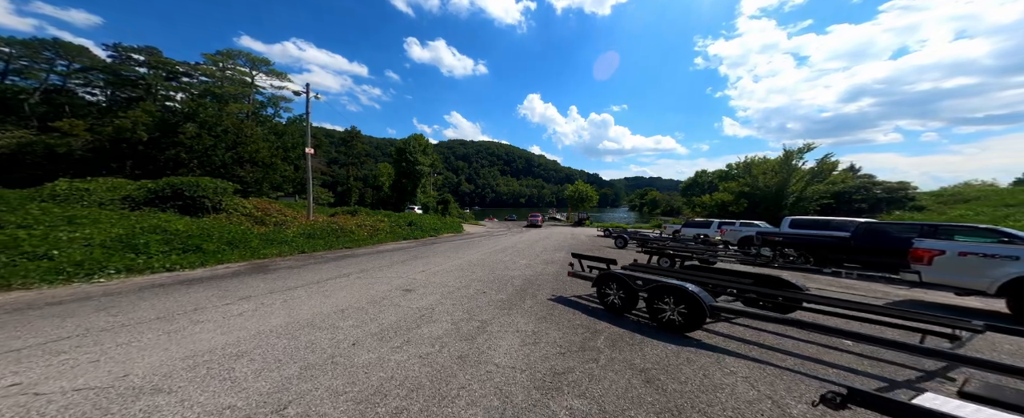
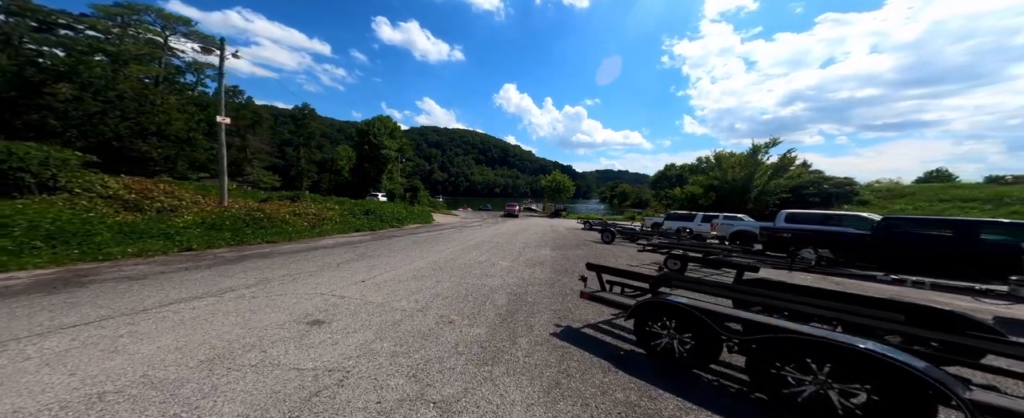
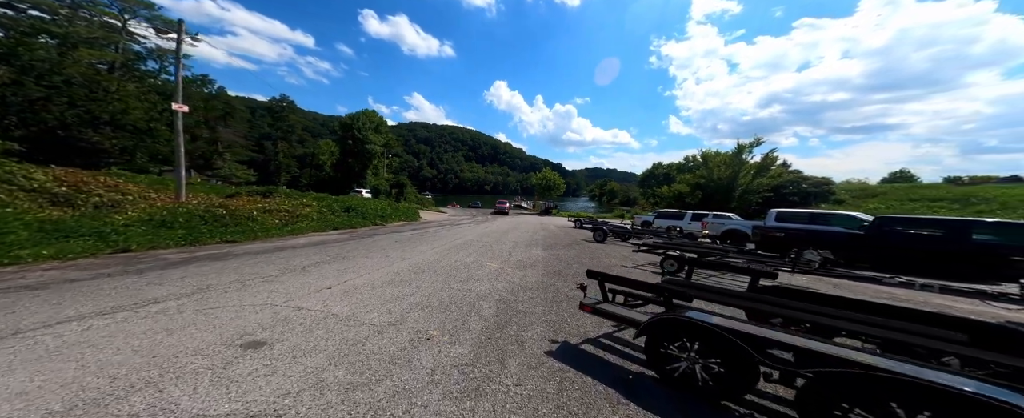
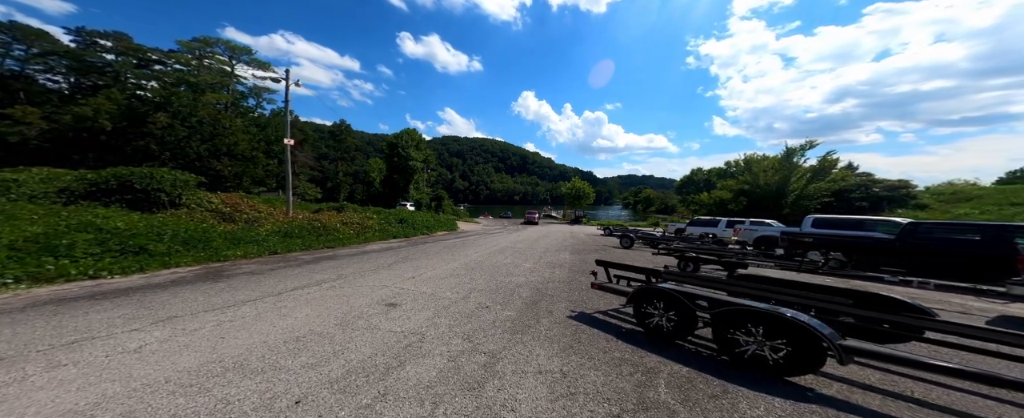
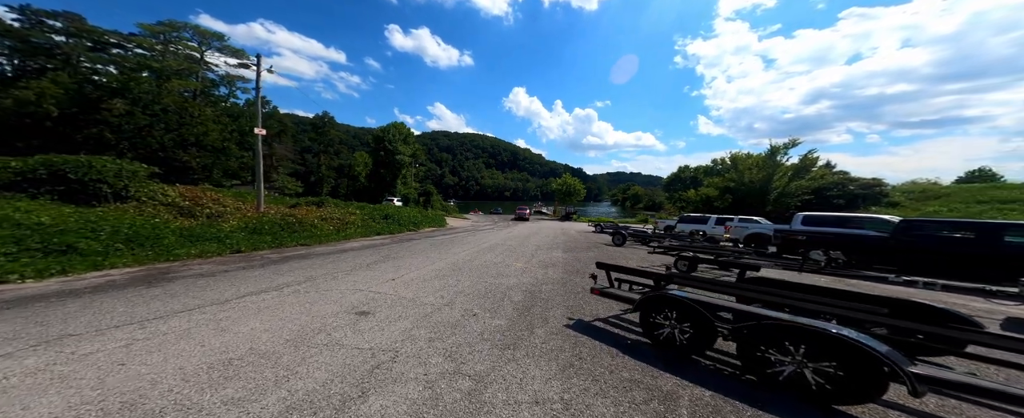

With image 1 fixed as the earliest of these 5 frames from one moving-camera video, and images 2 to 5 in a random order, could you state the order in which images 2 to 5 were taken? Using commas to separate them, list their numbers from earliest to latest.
4, 5, 2, 3
